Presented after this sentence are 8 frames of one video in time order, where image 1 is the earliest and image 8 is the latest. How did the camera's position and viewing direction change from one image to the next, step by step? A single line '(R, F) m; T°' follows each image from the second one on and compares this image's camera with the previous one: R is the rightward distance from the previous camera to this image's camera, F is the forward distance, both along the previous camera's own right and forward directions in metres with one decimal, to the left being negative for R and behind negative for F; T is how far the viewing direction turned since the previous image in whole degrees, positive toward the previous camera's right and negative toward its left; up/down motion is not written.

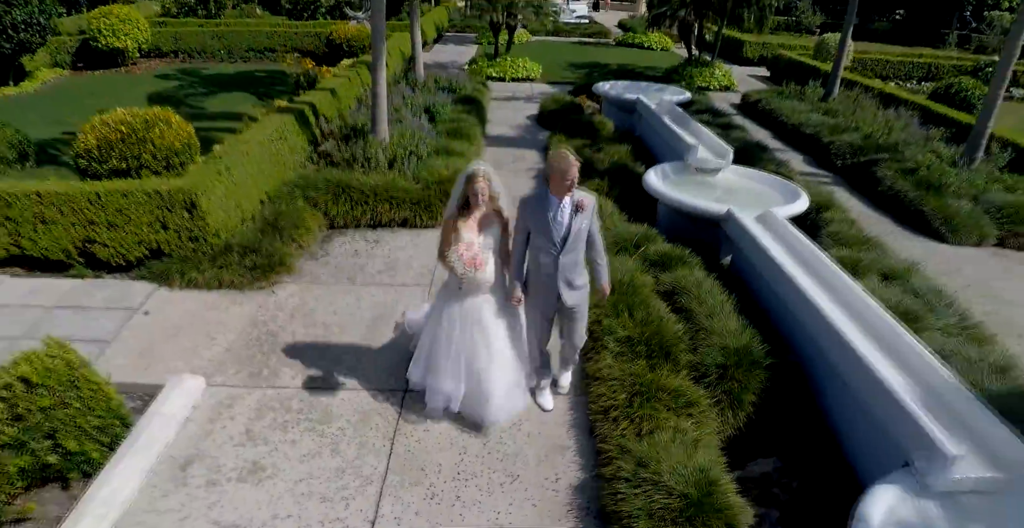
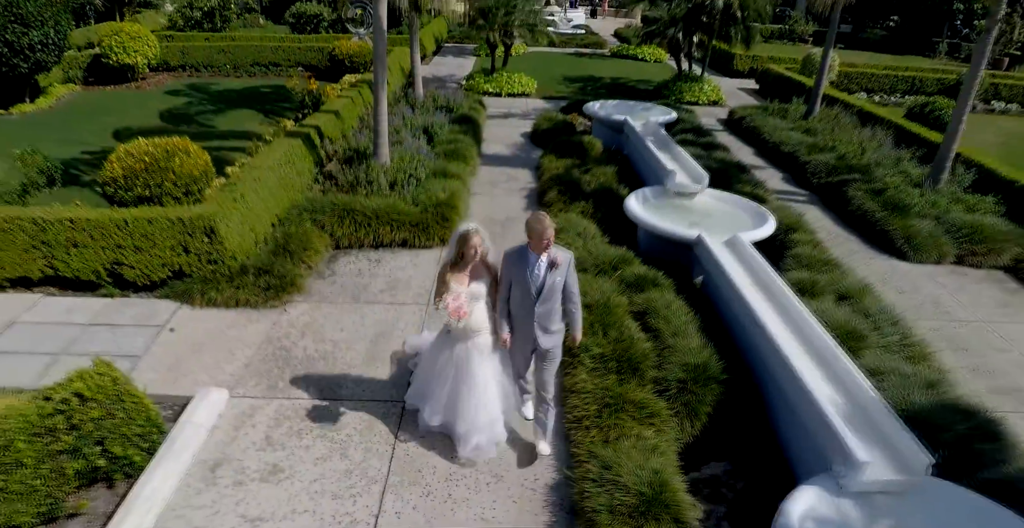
(+0.1, -0.5) m; 0°
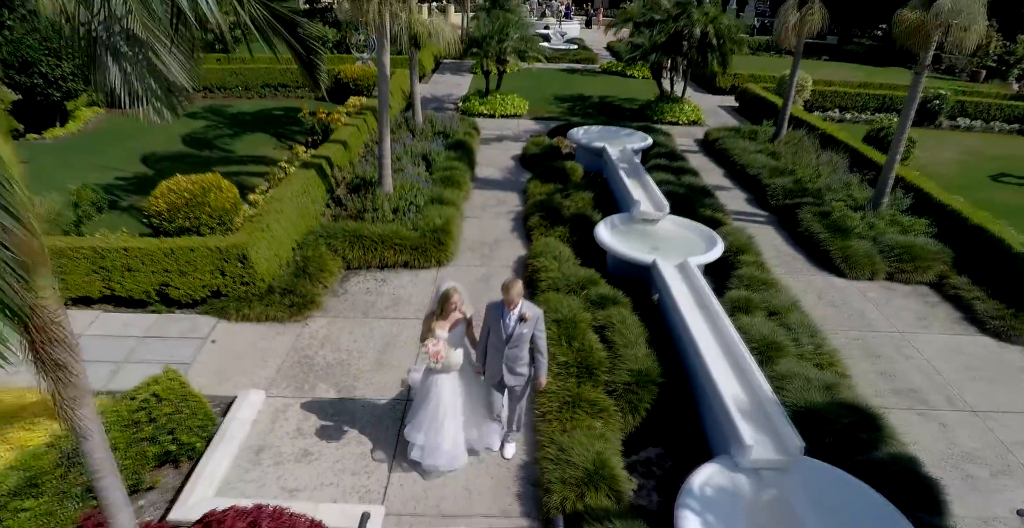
(+0.2, -1.0) m; 0°
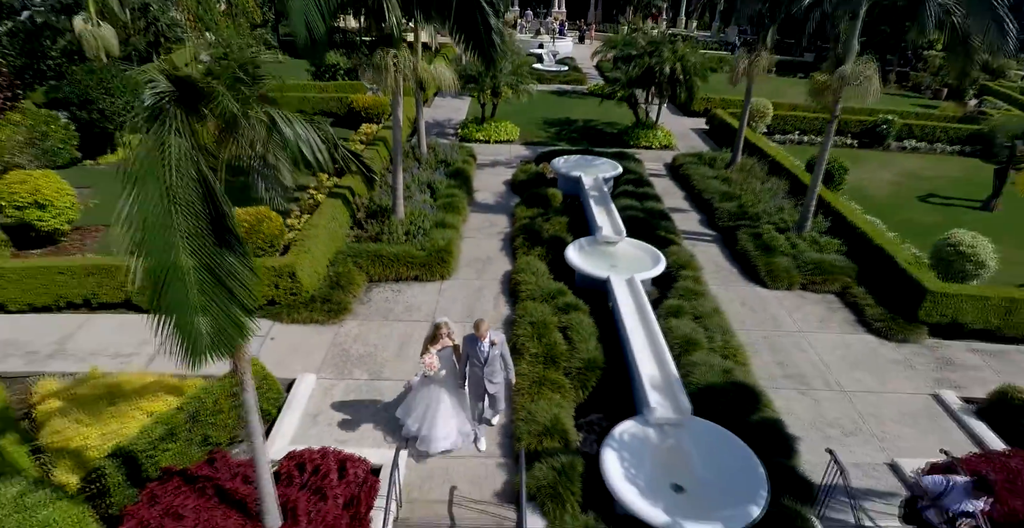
(+0.2, -2.0) m; 0°
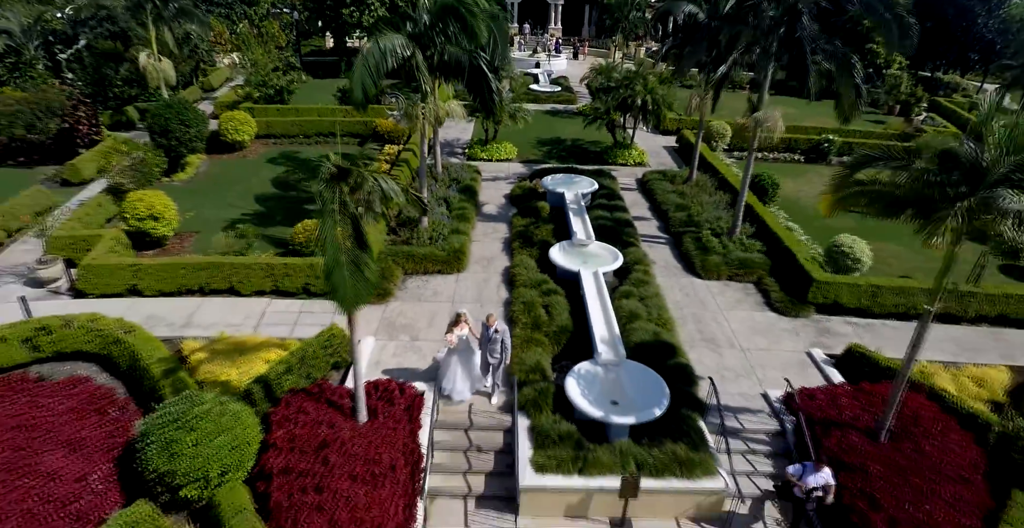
(+0.1, -3.3) m; 0°
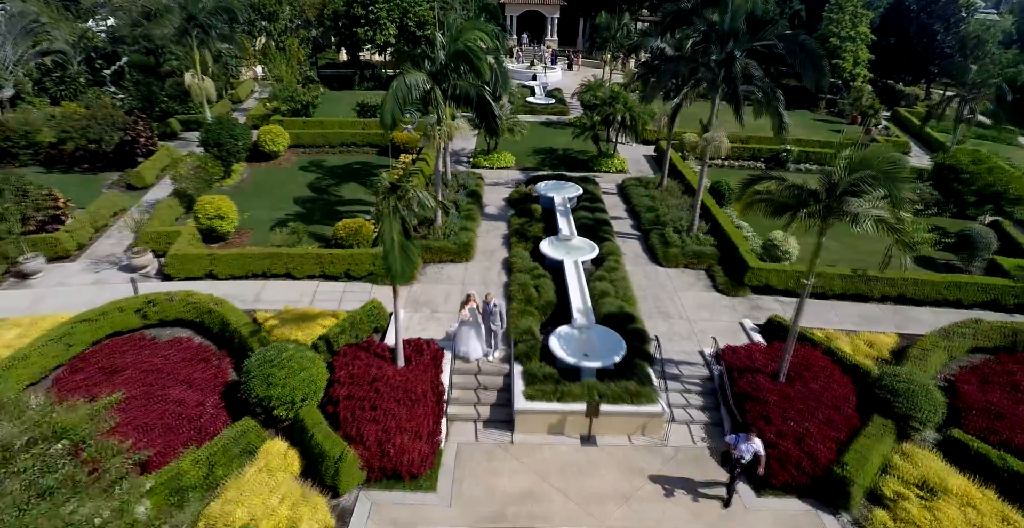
(0.0, -3.2) m; 0°
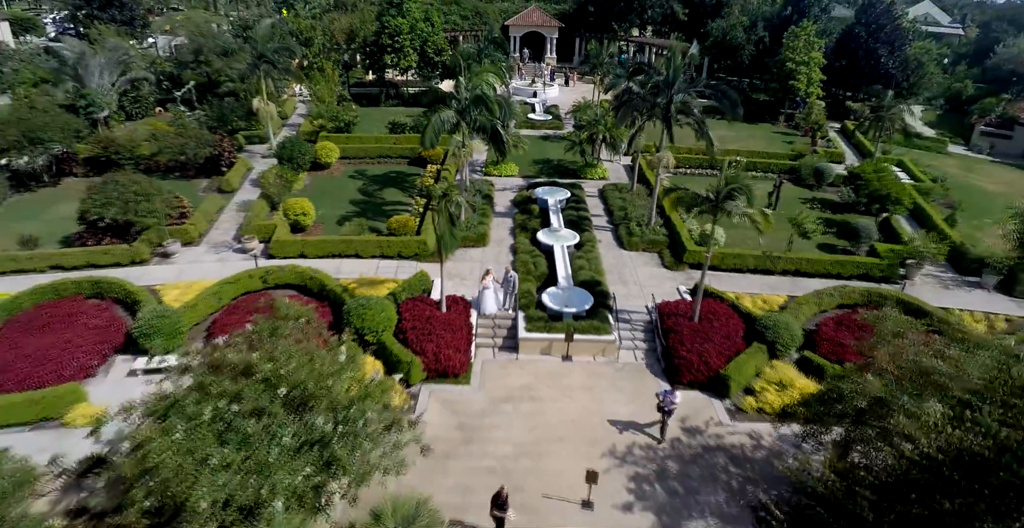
(-0.1, -6.1) m; 0°
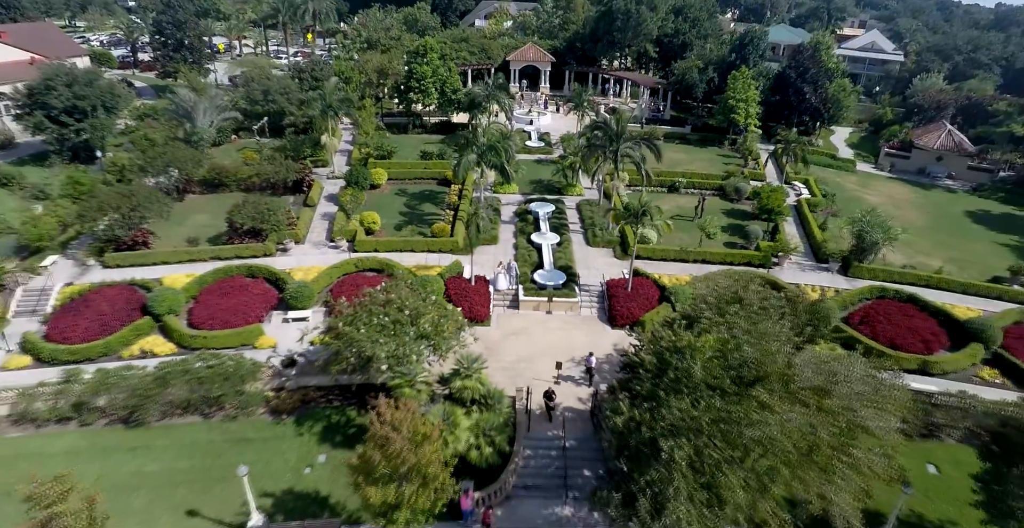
(-0.2, -11.1) m; 0°
